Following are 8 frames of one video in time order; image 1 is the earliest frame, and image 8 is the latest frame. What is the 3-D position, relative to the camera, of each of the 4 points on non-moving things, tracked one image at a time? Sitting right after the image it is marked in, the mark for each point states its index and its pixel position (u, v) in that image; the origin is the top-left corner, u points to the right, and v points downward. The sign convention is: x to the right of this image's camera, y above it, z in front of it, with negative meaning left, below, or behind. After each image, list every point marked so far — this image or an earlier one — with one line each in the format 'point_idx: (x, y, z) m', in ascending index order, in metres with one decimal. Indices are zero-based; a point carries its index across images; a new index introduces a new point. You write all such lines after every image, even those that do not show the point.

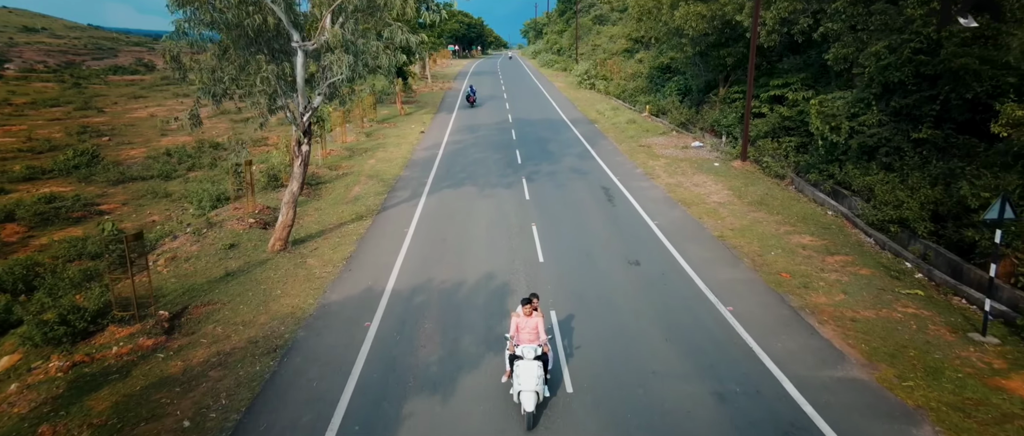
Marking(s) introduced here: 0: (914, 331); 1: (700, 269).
0: (+7.4, -2.0, +10.4) m
1: (+4.6, -1.2, +13.7) m
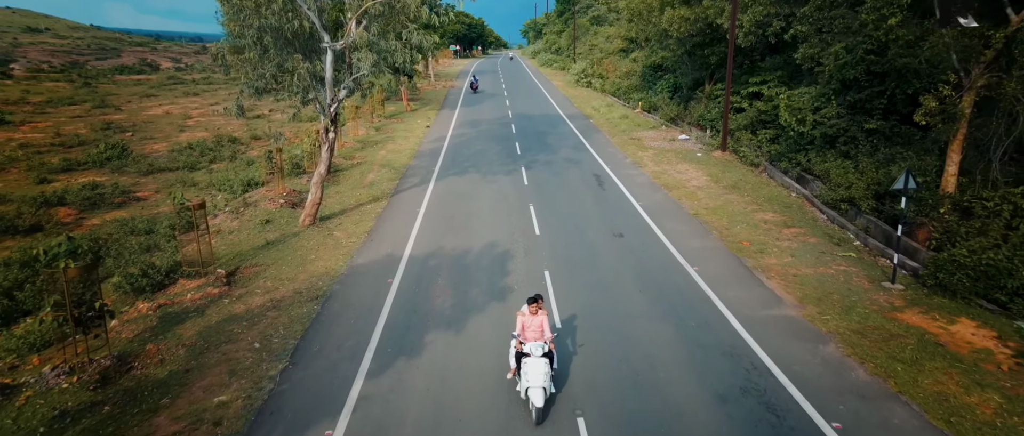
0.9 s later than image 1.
0: (+7.3, -1.4, +12.7) m
1: (+4.5, -0.5, +16.1) m
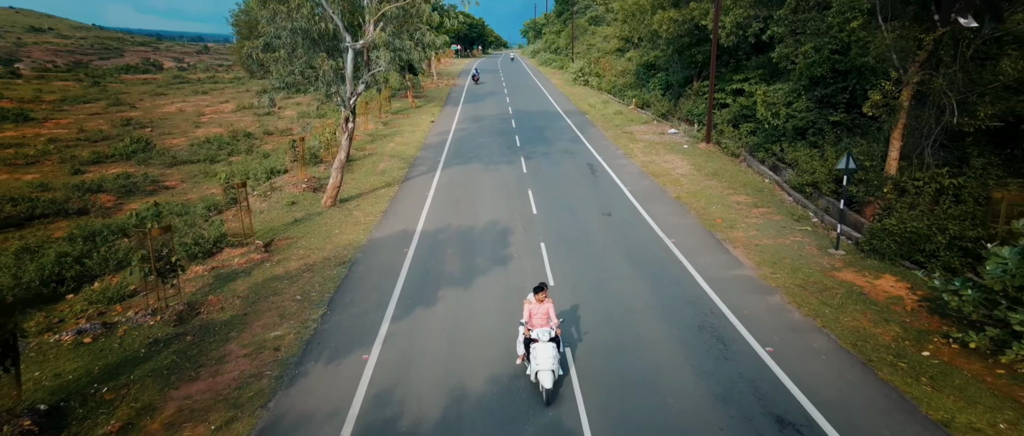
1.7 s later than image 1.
0: (+7.3, -0.8, +14.9) m
1: (+4.5, +0.1, +18.2) m
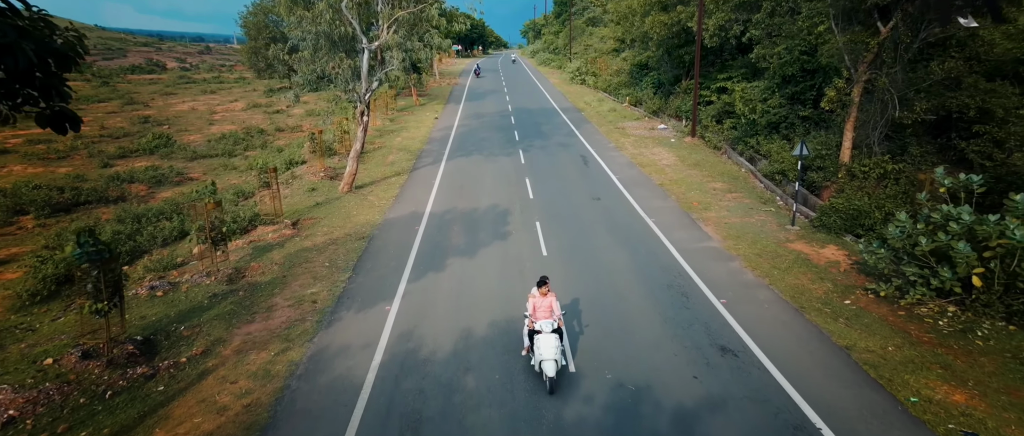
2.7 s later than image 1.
0: (+7.3, -0.2, +17.0) m
1: (+4.5, +0.7, +20.4) m
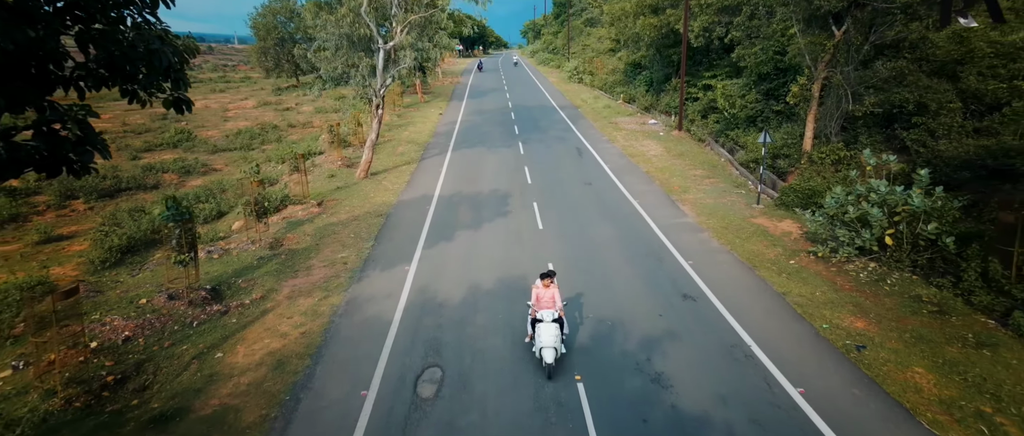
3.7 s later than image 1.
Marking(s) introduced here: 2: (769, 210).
0: (+7.3, +0.5, +19.4) m
1: (+4.5, +1.3, +22.7) m
2: (+8.2, +0.2, +18.4) m
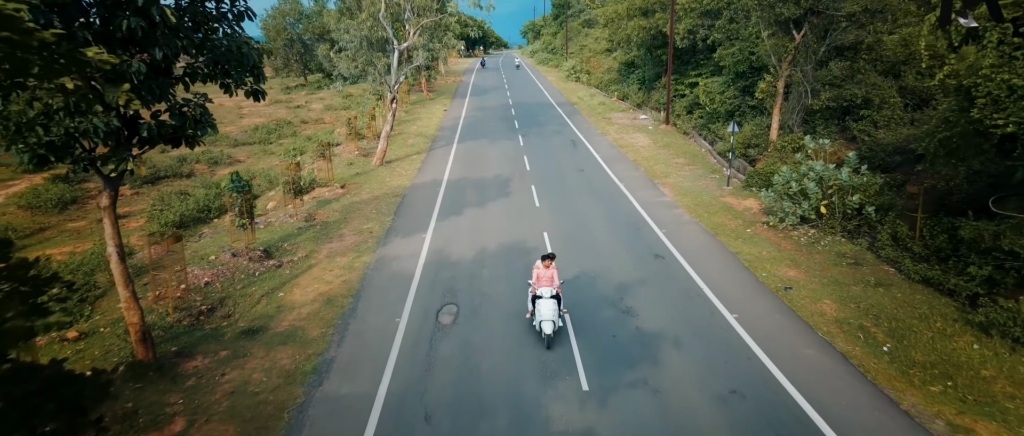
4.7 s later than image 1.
0: (+7.3, +1.2, +22.1) m
1: (+4.5, +2.0, +25.4) m
2: (+8.2, +1.0, +21.1) m
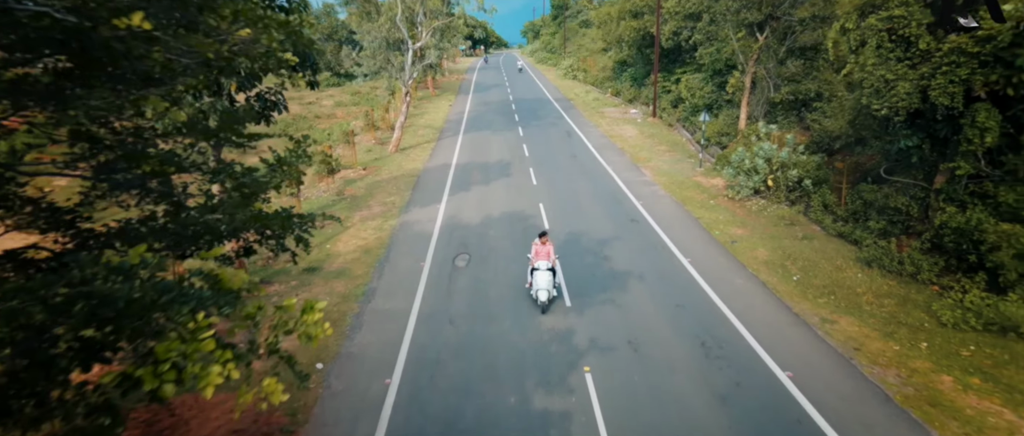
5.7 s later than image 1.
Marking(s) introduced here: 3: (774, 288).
0: (+7.3, +2.1, +25.3) m
1: (+4.5, +3.0, +28.6) m
2: (+8.2, +1.9, +24.2) m
3: (+5.7, -1.5, +12.6) m
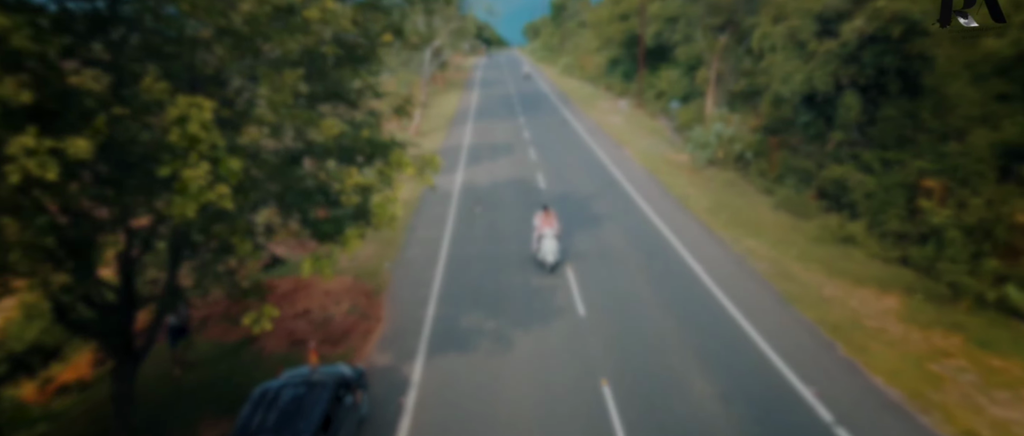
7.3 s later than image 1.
0: (+7.5, +3.5, +30.0) m
1: (+4.7, +4.4, +33.3) m
2: (+8.4, +3.2, +28.9) m
3: (+5.8, -0.2, +17.3) m
